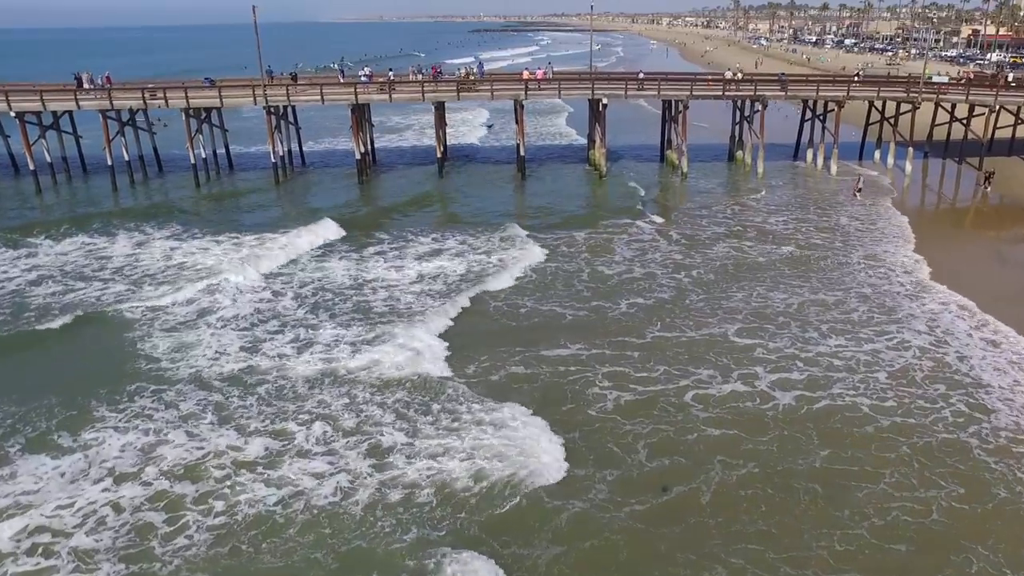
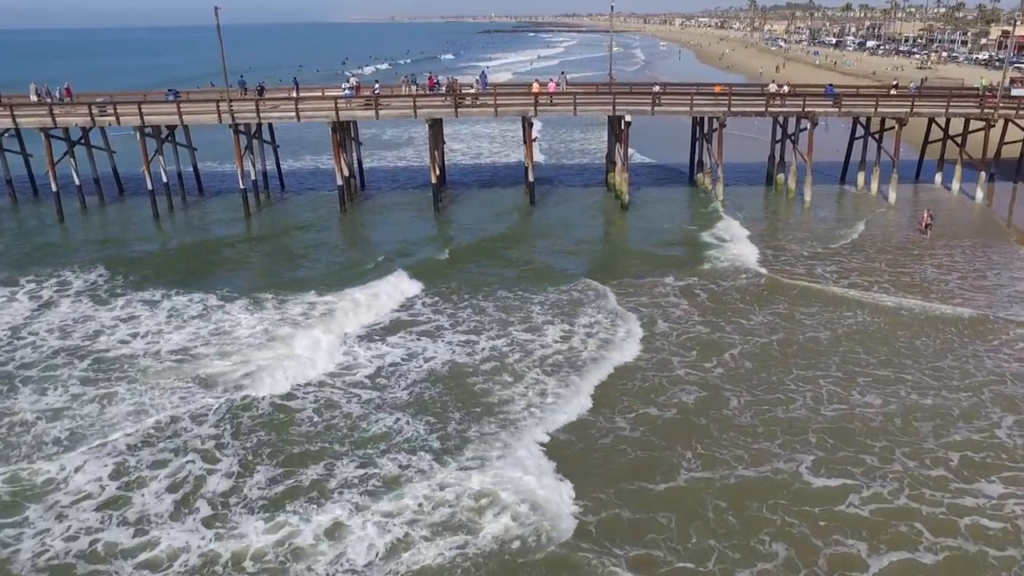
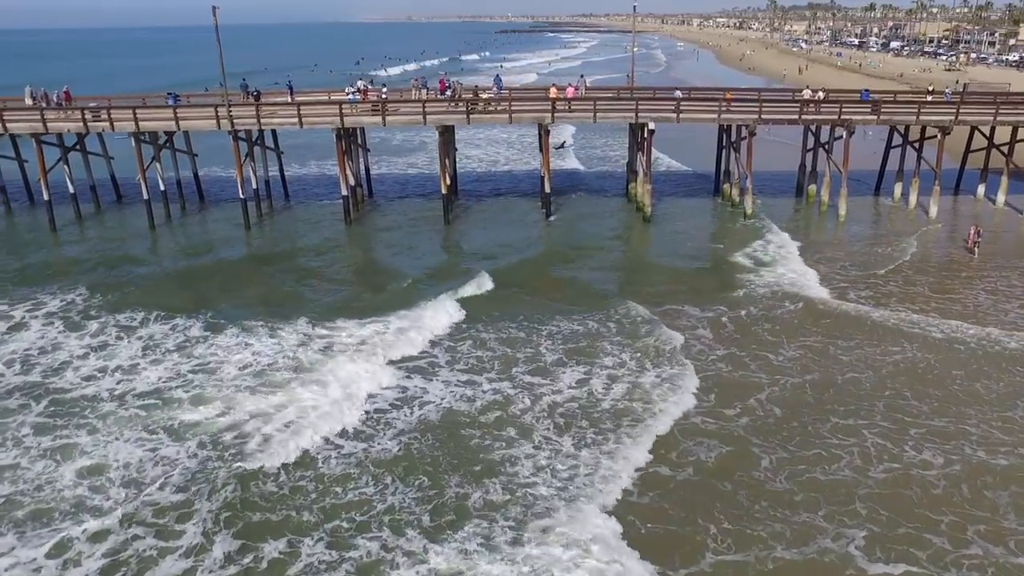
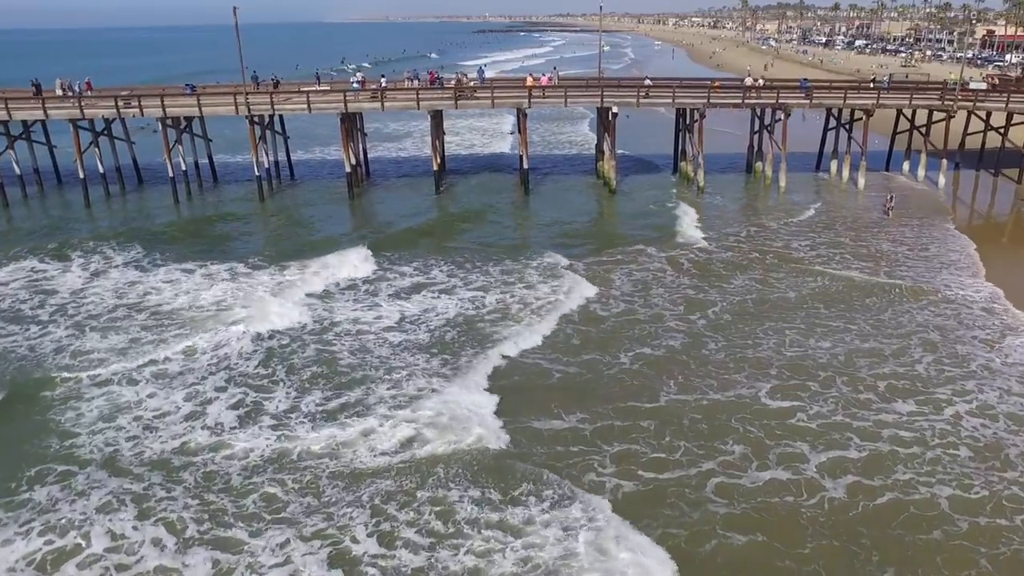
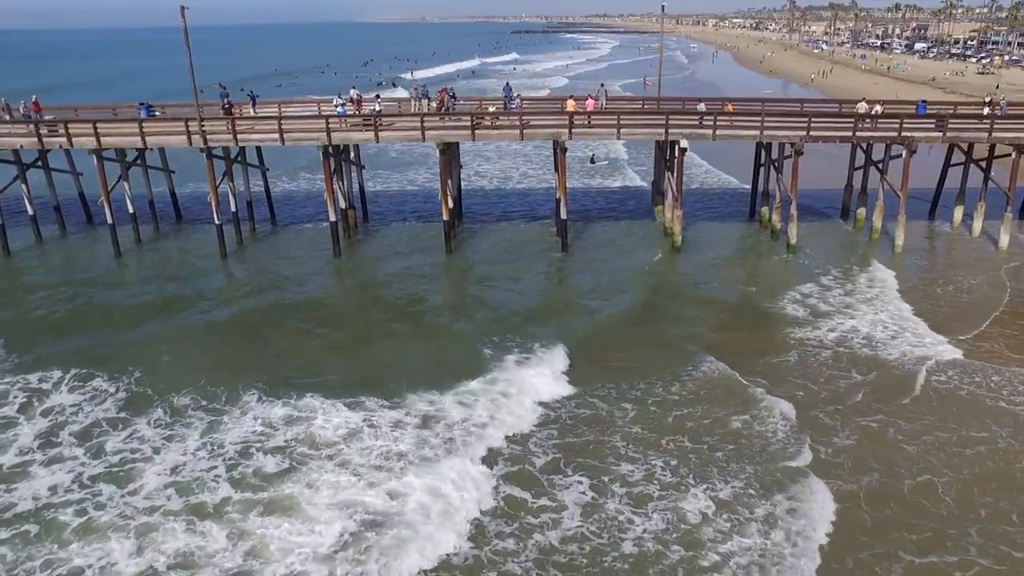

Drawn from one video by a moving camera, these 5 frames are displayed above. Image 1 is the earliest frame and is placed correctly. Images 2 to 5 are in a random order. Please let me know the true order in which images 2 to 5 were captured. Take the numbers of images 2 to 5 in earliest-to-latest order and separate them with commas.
4, 2, 3, 5
